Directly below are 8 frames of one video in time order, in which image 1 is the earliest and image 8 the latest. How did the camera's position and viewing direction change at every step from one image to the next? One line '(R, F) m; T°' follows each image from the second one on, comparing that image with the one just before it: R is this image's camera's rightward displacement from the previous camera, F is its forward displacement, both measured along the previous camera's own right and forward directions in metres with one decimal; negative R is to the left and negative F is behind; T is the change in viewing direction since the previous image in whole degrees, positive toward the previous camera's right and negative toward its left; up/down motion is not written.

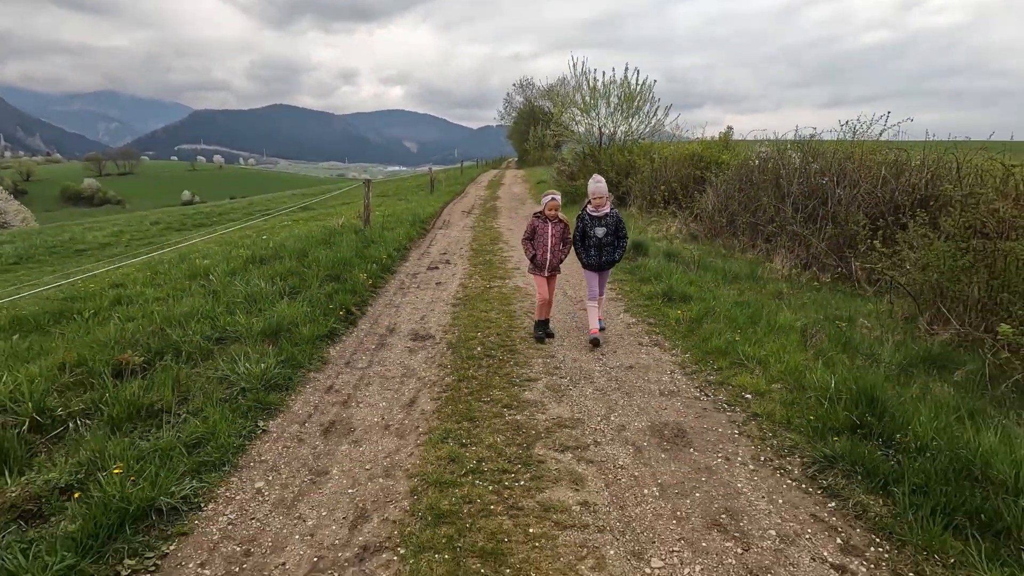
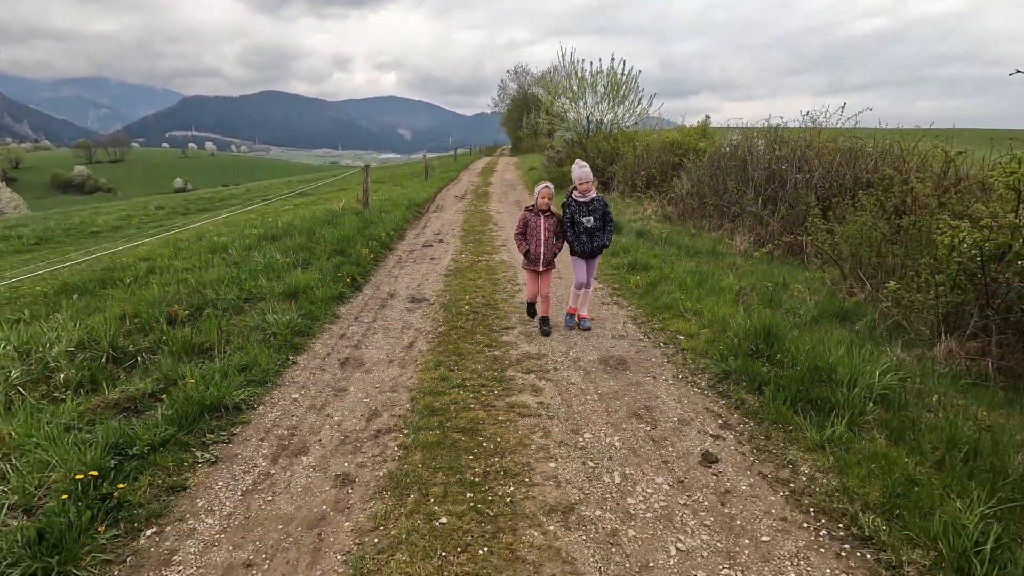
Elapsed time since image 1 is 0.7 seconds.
(+0.2, -1.0) m; +1°
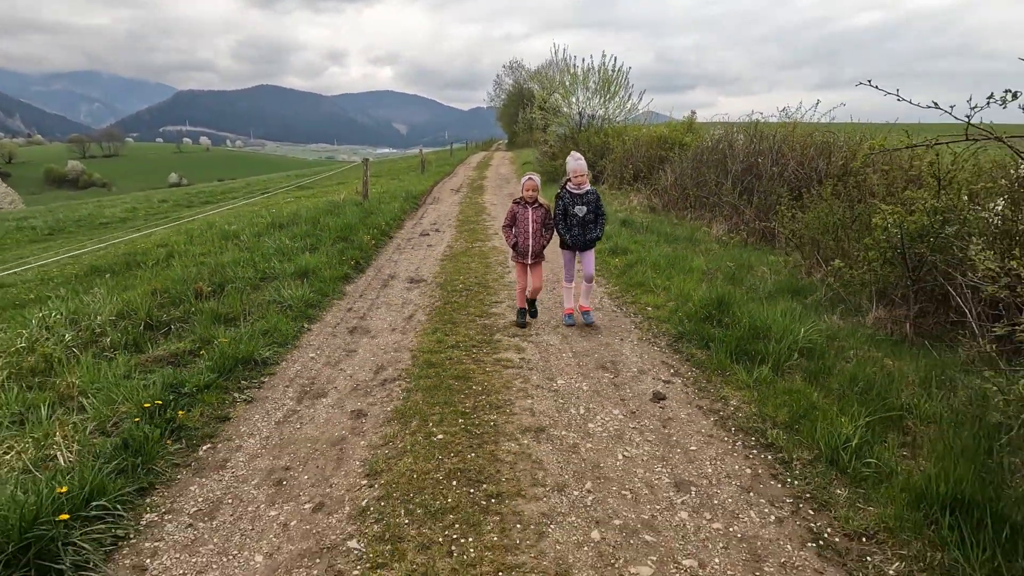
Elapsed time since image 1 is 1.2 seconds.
(+0.1, -0.7) m; 0°
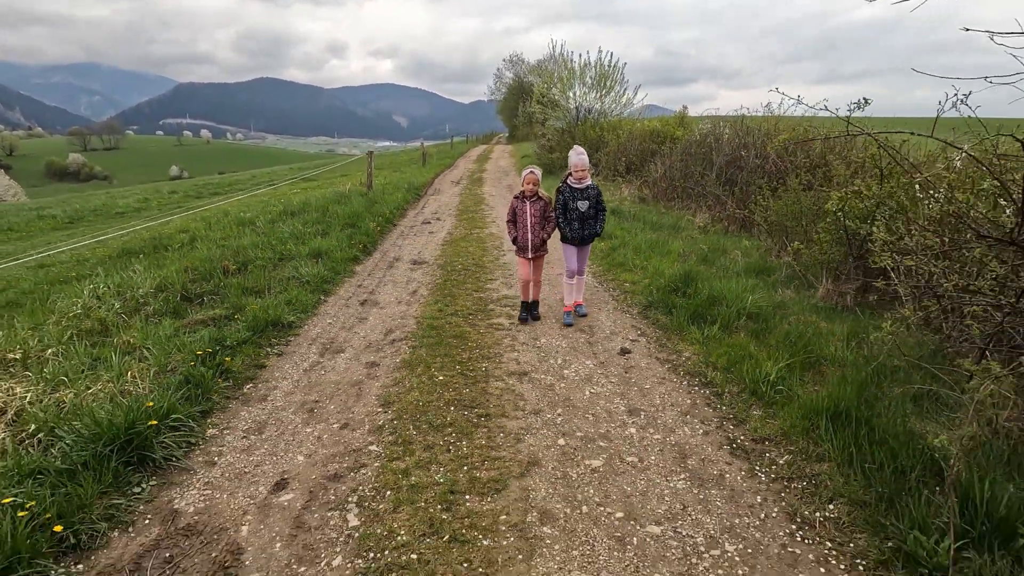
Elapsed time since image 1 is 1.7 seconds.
(+0.1, -0.8) m; 0°
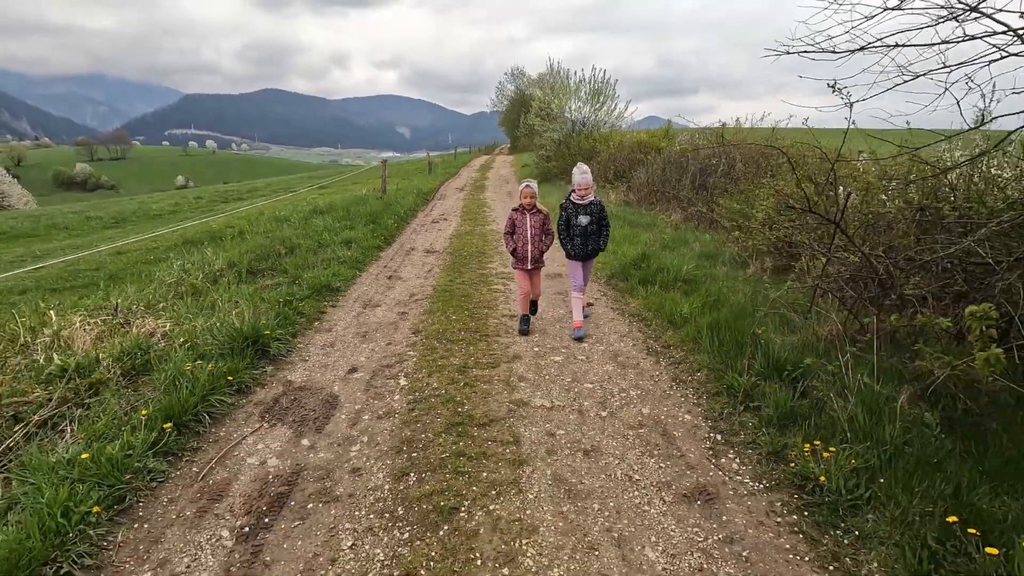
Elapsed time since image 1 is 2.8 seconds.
(+0.1, -1.7) m; 0°
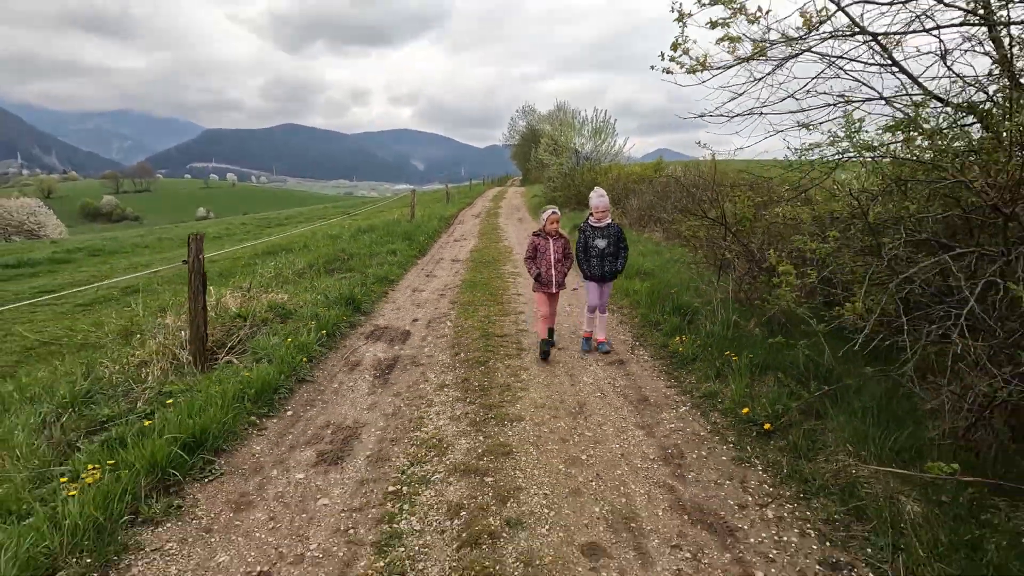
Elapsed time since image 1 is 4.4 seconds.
(+0.1, -2.6) m; -1°
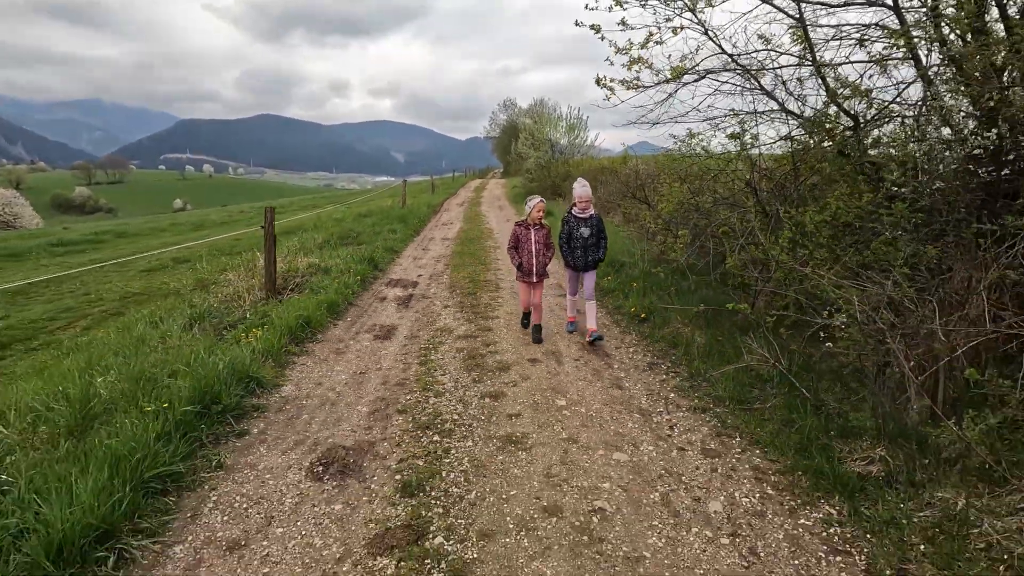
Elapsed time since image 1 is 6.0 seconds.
(0.0, -2.6) m; +2°
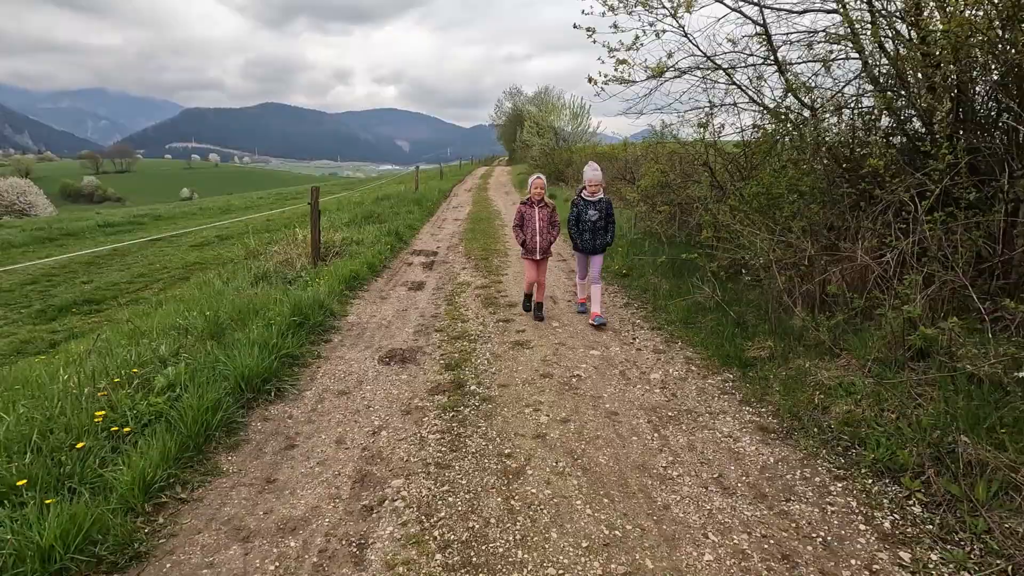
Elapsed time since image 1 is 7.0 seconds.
(0.0, -1.6) m; -1°
